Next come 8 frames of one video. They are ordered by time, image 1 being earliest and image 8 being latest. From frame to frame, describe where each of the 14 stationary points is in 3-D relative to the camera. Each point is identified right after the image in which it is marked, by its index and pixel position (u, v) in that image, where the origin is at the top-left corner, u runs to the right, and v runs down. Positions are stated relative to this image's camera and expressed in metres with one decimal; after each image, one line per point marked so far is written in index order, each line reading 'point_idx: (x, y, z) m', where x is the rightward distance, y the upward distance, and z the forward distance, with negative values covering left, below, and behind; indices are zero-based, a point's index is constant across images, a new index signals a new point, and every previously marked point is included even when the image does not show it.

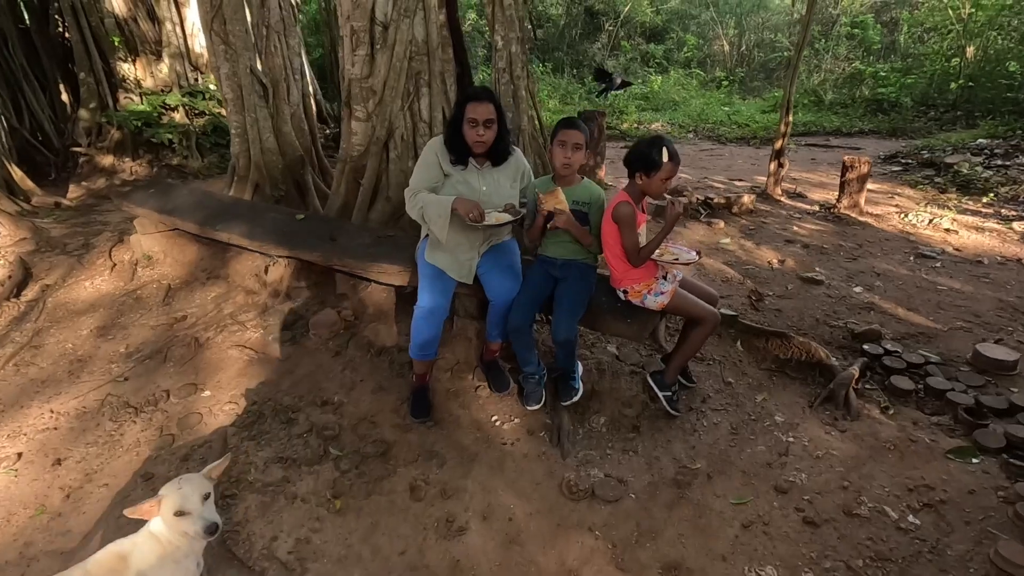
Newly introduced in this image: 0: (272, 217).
0: (-2.3, +0.7, +5.2) m
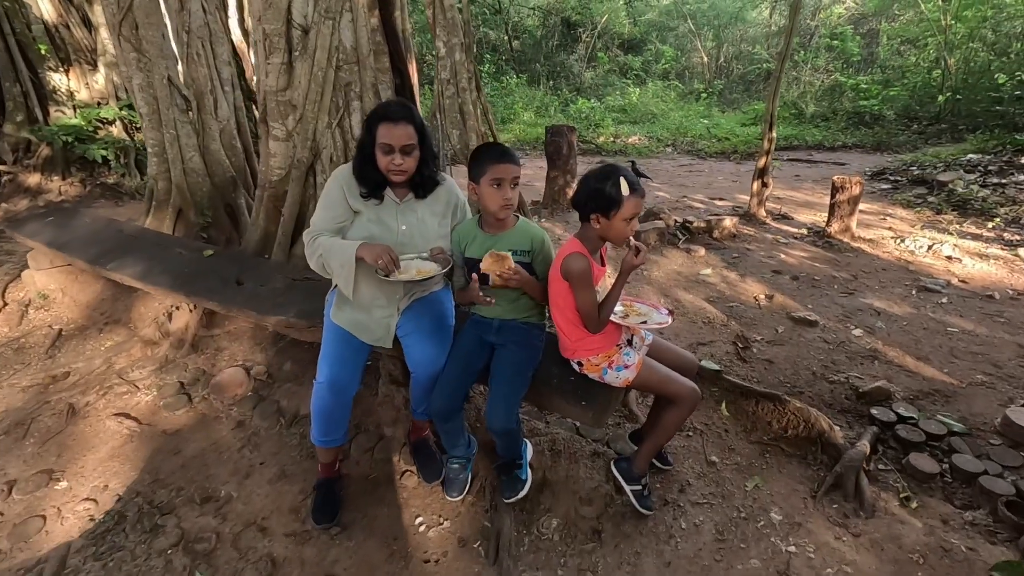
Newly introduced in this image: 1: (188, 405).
0: (-2.7, +0.3, +4.4) m
1: (-2.2, -0.8, +3.7) m
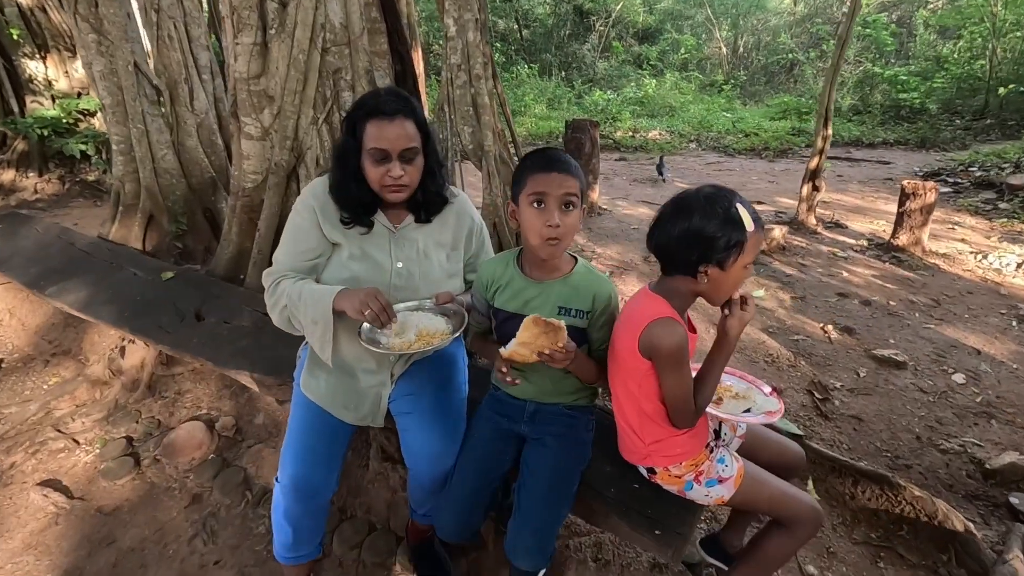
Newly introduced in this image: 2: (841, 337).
0: (-2.6, +0.1, +3.6) m
1: (-2.1, -1.0, +3.0) m
2: (+2.4, -0.4, +4.0) m
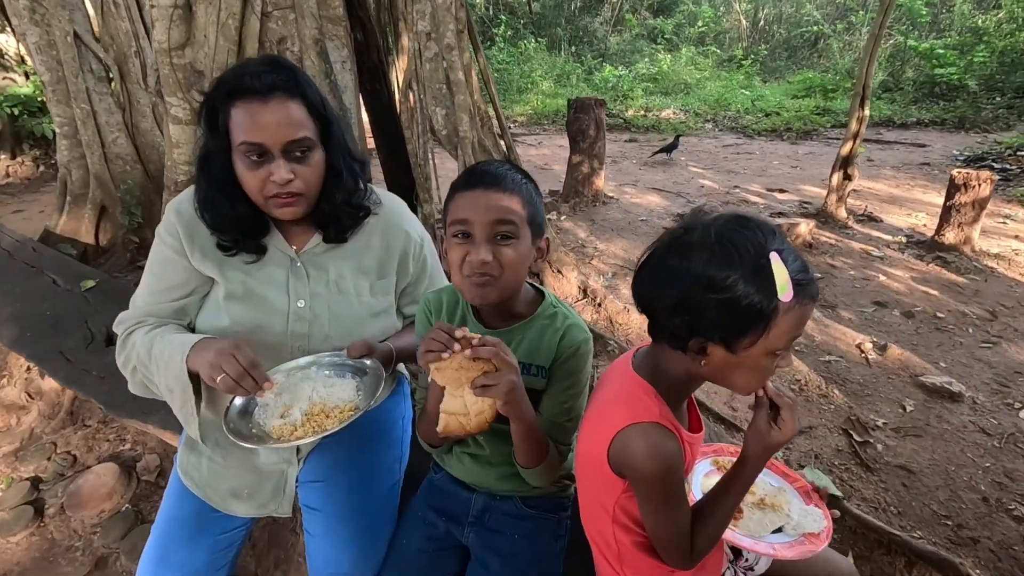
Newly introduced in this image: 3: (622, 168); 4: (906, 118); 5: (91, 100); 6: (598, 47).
0: (-2.7, 0.0, +3.1) m
1: (-2.2, -1.1, +2.5) m
2: (+2.3, -0.4, +3.4) m
3: (+1.6, +1.7, +7.7) m
4: (+7.3, +3.2, +9.9) m
5: (-3.2, +1.4, +4.0) m
6: (+2.5, +7.0, +15.6) m
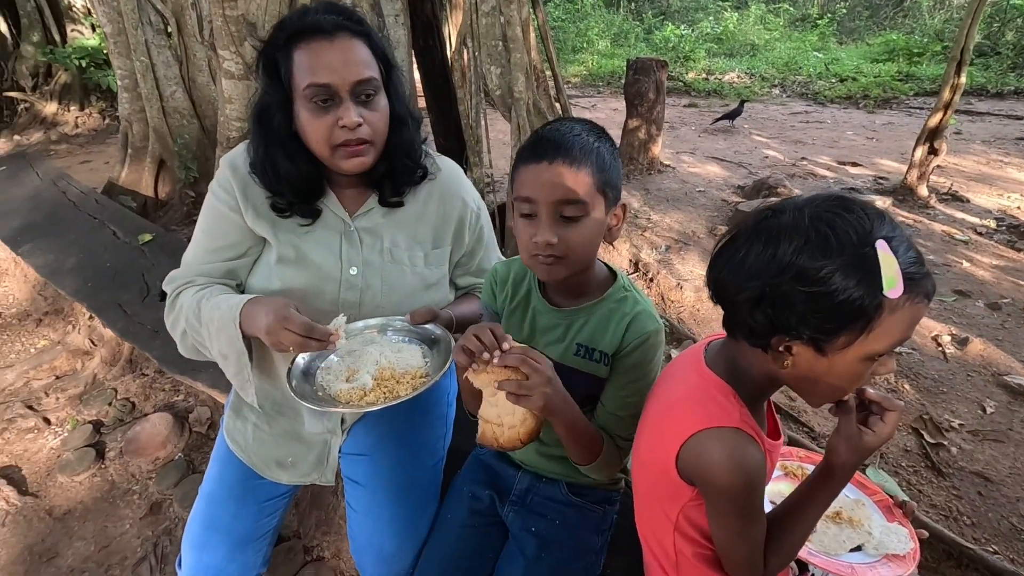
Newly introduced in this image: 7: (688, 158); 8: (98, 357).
0: (-2.4, +0.3, +3.2) m
1: (-2.0, -0.9, +2.6) m
2: (+2.6, -0.4, +3.1) m
3: (+2.3, +2.1, +7.3) m
4: (+8.2, +3.4, +9.0) m
5: (-2.8, +1.8, +4.0) m
6: (+4.1, +7.8, +14.8) m
7: (+2.1, +1.5, +6.3) m
8: (-2.5, -0.4, +3.2) m
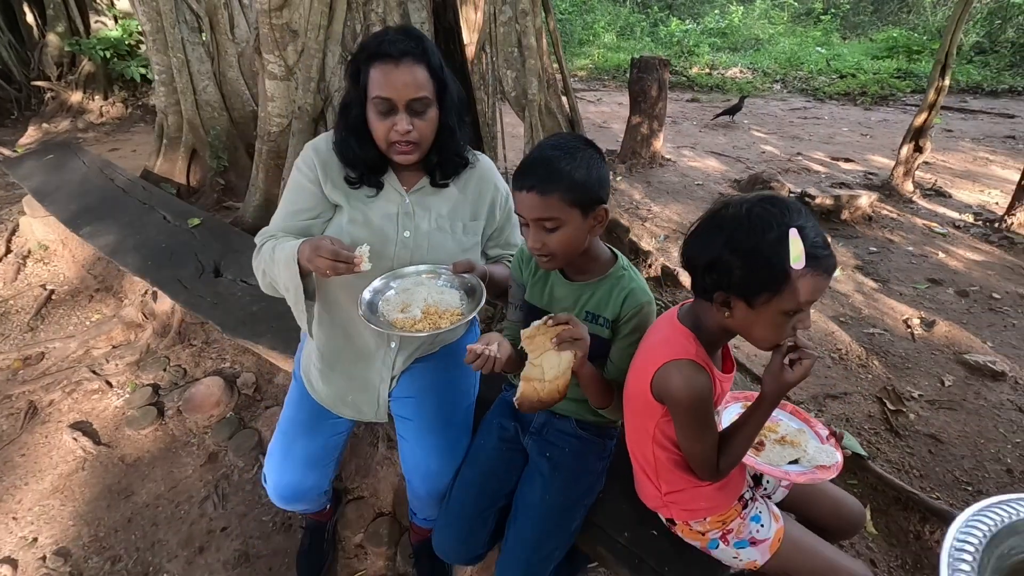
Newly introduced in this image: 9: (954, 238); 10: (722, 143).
0: (-2.3, +0.5, +3.5) m
1: (-2.0, -0.7, +3.0) m
2: (+2.7, -0.3, +3.4) m
3: (+2.4, +2.3, +7.6) m
4: (+8.3, +3.5, +9.2) m
5: (-2.7, +1.9, +4.4) m
6: (+4.3, +8.1, +15.0) m
7: (+2.2, +1.7, +6.6) m
8: (-2.4, -0.3, +3.6) m
9: (+3.7, +0.4, +4.5) m
10: (+2.7, +1.9, +7.0) m
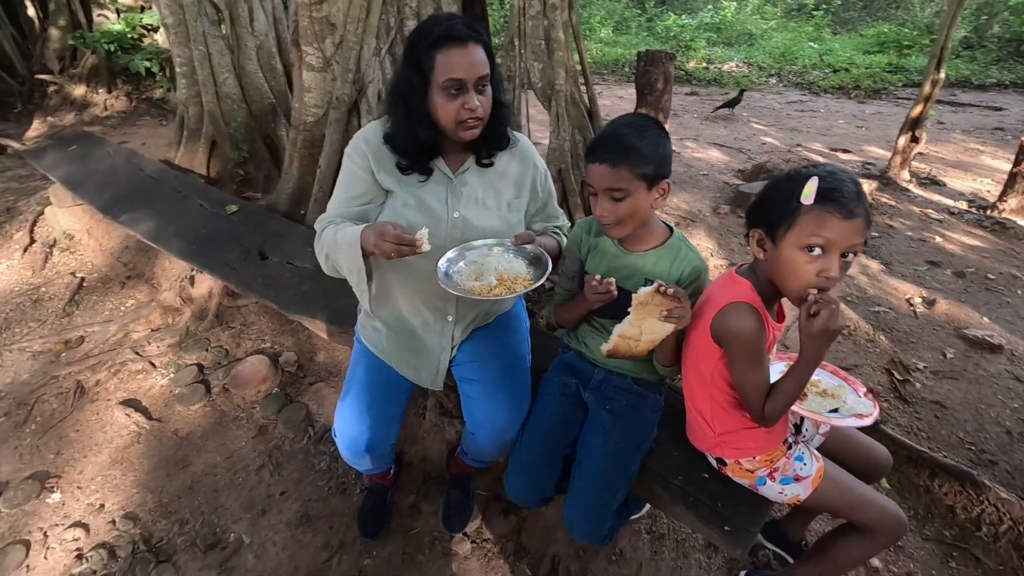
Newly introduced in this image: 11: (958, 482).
0: (-2.2, +0.6, +3.7) m
1: (-1.8, -0.6, +3.1) m
2: (+2.8, -0.2, +3.7) m
3: (+2.5, +2.4, +7.8) m
4: (+8.4, +3.7, +9.5) m
5: (-2.5, +2.0, +4.5) m
6: (+4.2, +8.3, +15.1) m
7: (+2.3, +1.8, +6.8) m
8: (-2.2, -0.2, +3.7) m
9: (+3.9, +0.6, +4.8) m
10: (+2.8, +2.1, +7.2) m
11: (+2.0, -0.9, +2.4) m
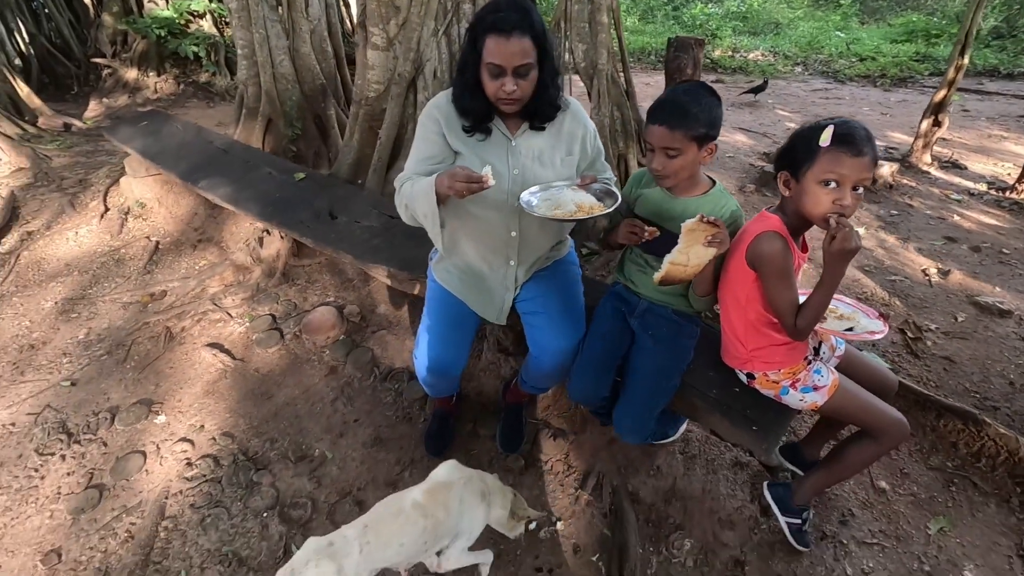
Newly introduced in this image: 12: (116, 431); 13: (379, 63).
0: (-1.8, +0.9, +4.0) m
1: (-1.5, -0.4, +3.5) m
2: (+3.1, +0.1, +3.9) m
3: (+3.0, +2.7, +8.0) m
4: (+8.9, +3.9, +9.5) m
5: (-2.2, +2.4, +4.8) m
6: (+5.0, +8.7, +15.2) m
7: (+2.7, +2.1, +7.0) m
8: (-1.9, +0.1, +4.1) m
9: (+4.2, +0.8, +5.0) m
10: (+3.3, +2.3, +7.4) m
11: (+2.2, -0.7, +2.7) m
12: (-2.2, -0.8, +3.0) m
13: (-0.9, +1.5, +3.7) m
